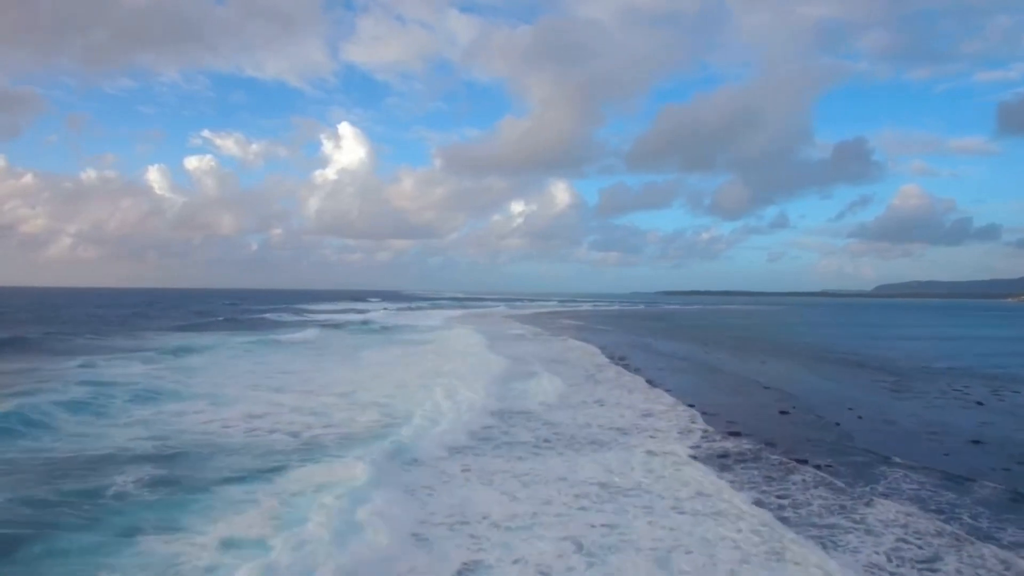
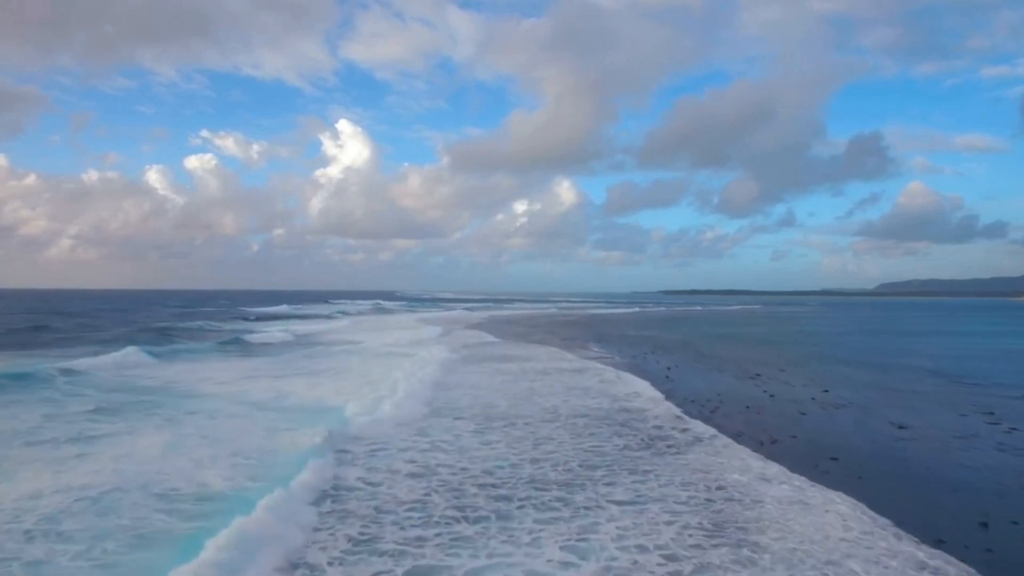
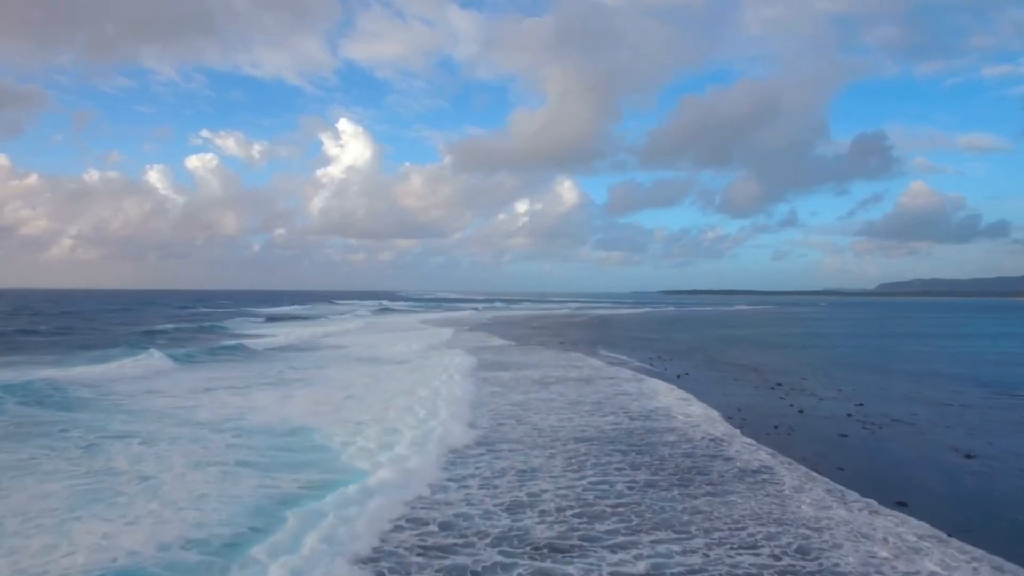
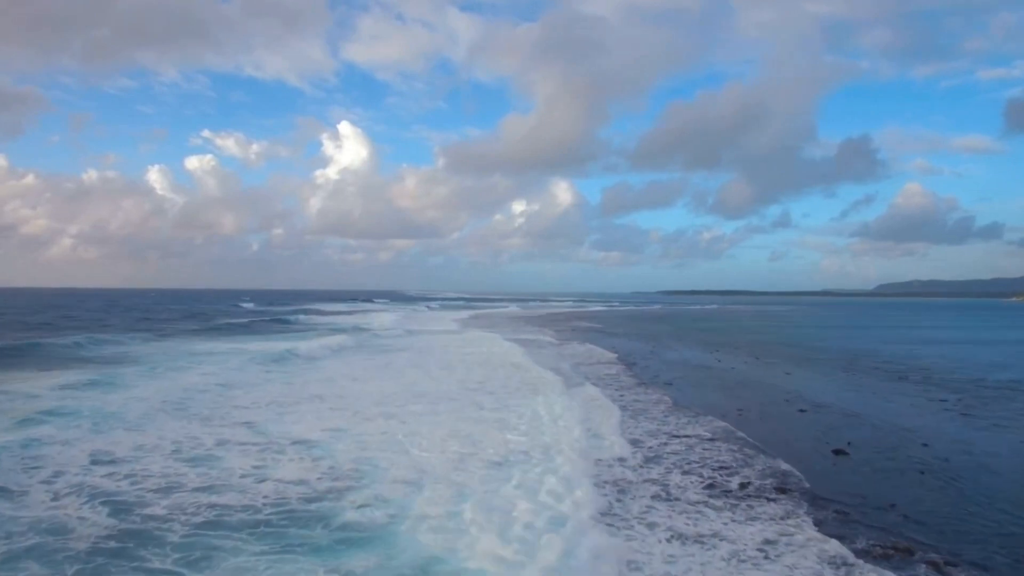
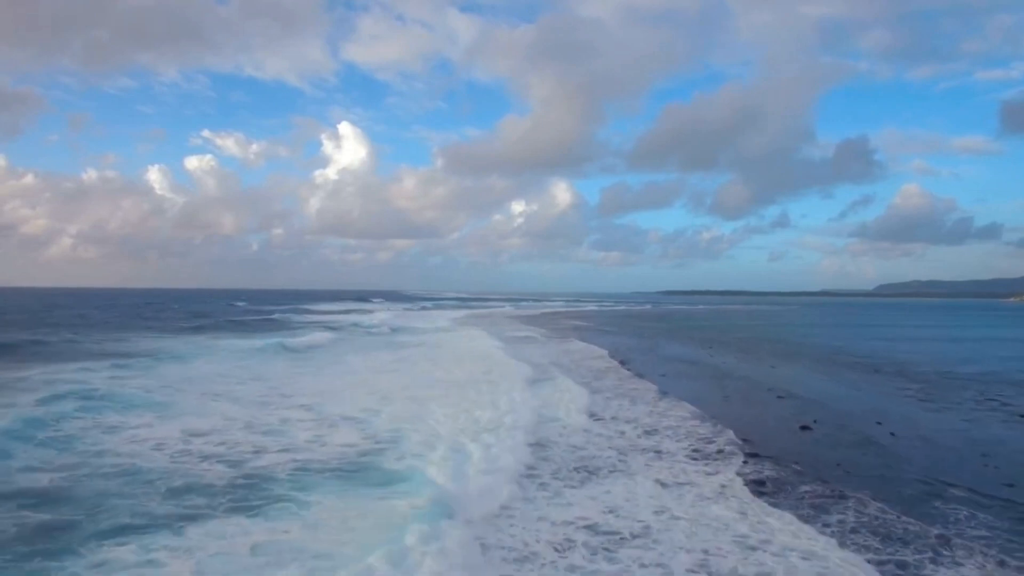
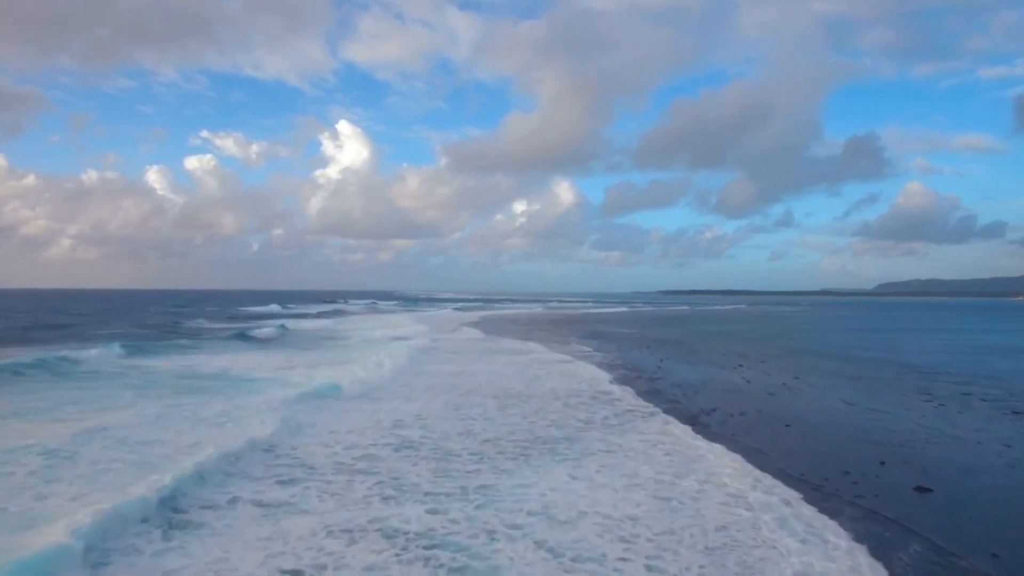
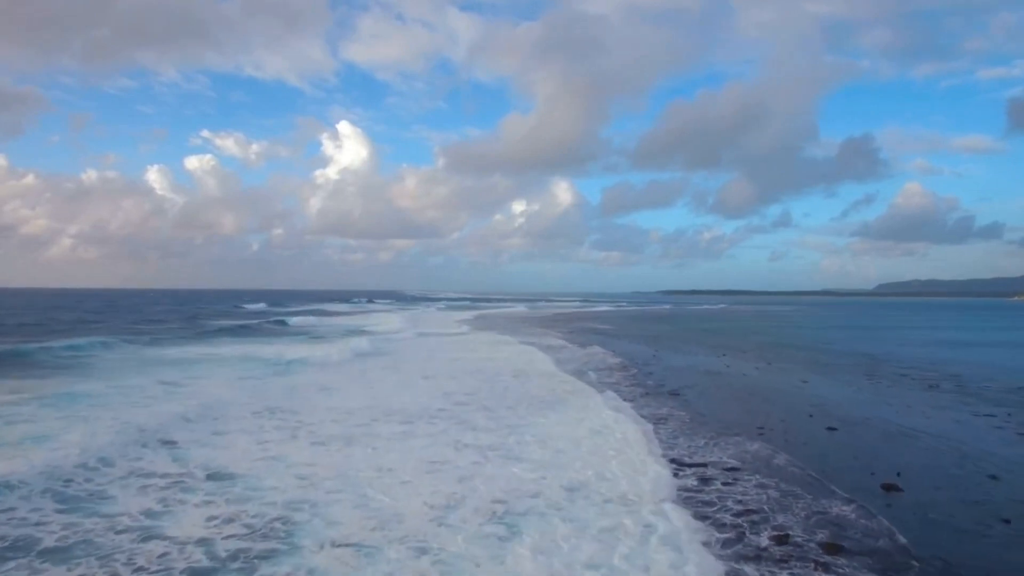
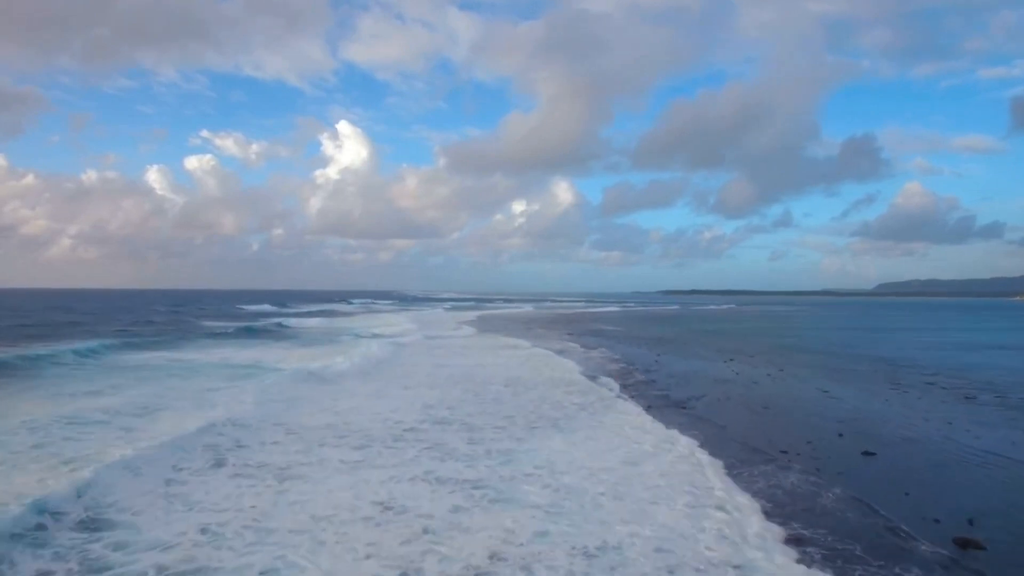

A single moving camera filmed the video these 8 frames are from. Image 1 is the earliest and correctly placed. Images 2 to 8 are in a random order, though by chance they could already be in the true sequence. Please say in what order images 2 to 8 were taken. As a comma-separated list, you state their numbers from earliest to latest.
5, 4, 7, 8, 6, 2, 3
